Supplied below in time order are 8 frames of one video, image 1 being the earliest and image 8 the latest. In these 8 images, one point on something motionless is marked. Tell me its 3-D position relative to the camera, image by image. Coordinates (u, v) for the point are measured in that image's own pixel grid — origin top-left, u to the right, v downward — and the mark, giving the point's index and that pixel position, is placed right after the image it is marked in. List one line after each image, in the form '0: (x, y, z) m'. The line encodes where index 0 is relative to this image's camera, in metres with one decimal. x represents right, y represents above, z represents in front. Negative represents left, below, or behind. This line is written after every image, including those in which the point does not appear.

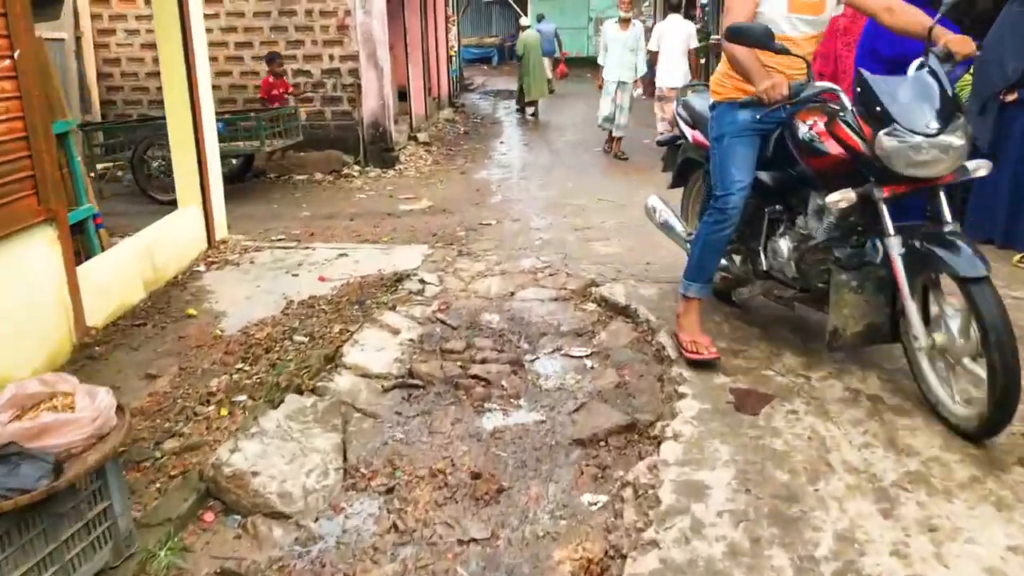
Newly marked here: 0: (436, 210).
0: (-0.7, +0.7, +8.5) m
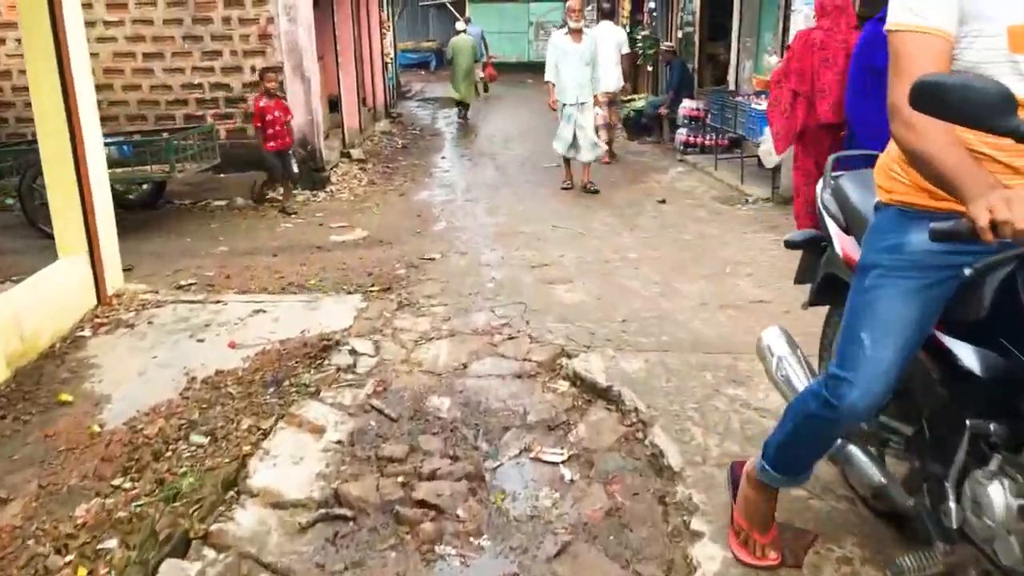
0: (-1.2, +0.4, +7.6) m
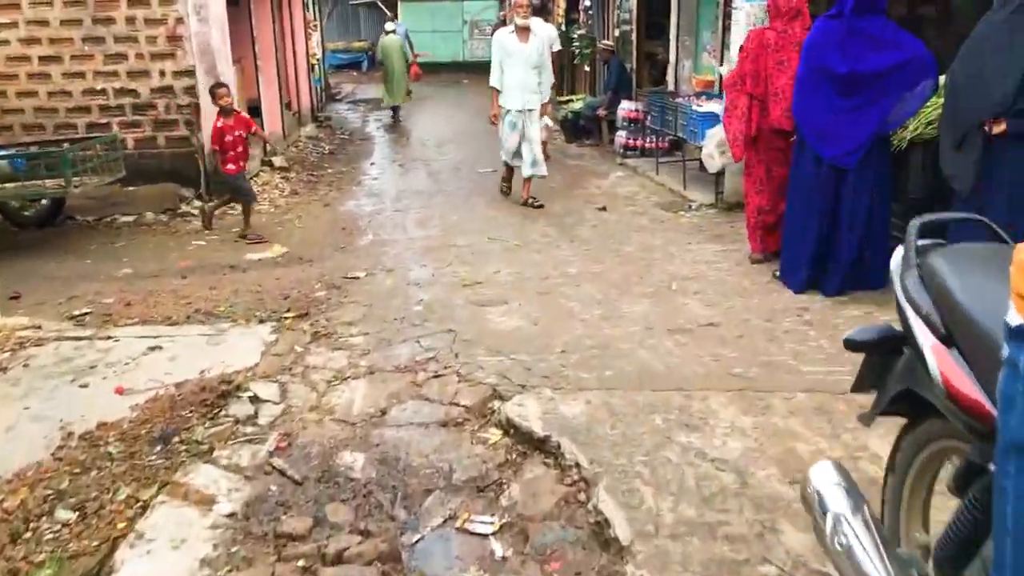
0: (-1.7, +0.2, +7.1) m
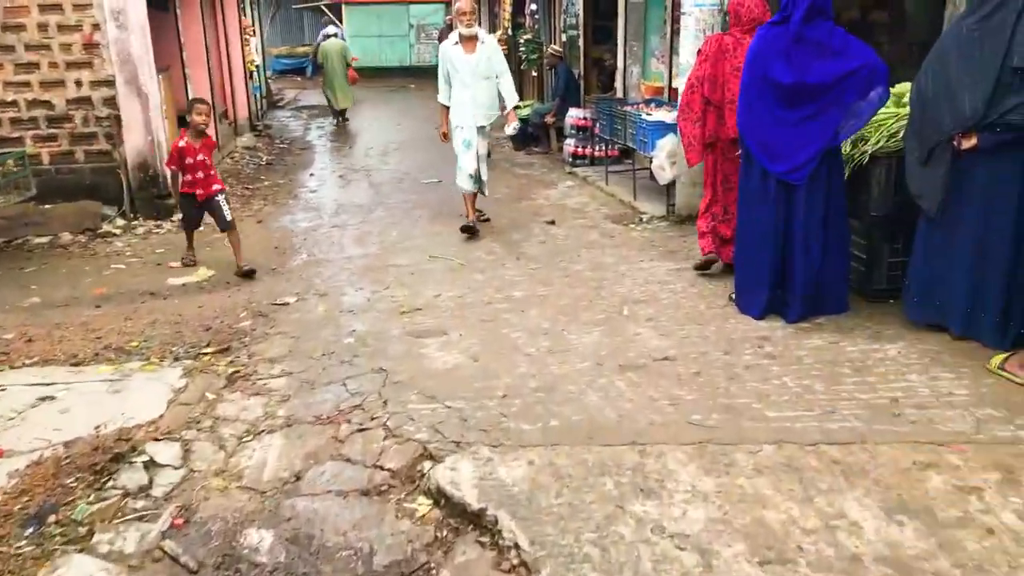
0: (-2.2, 0.0, +6.6) m
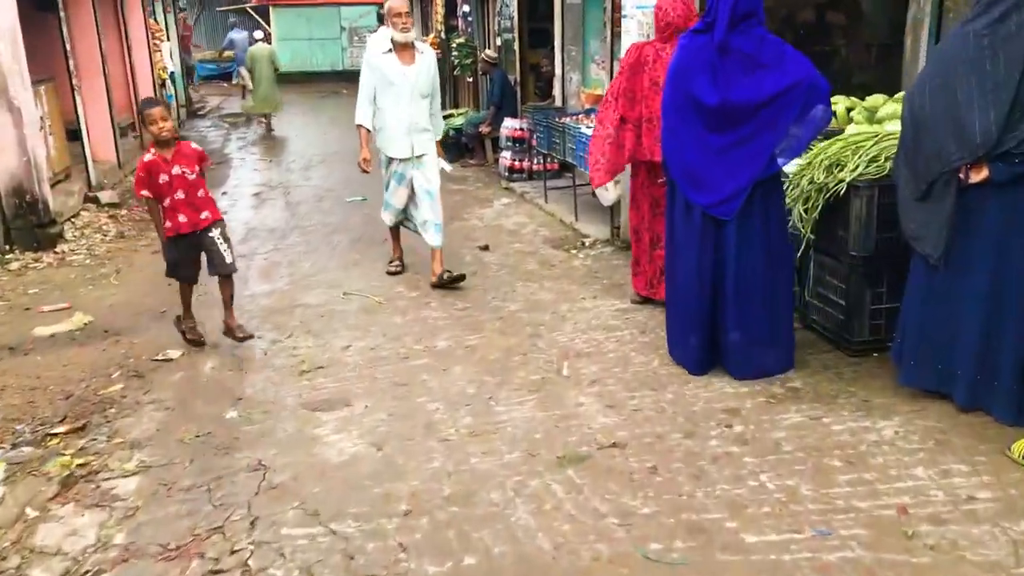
0: (-2.6, -0.3, +5.6) m
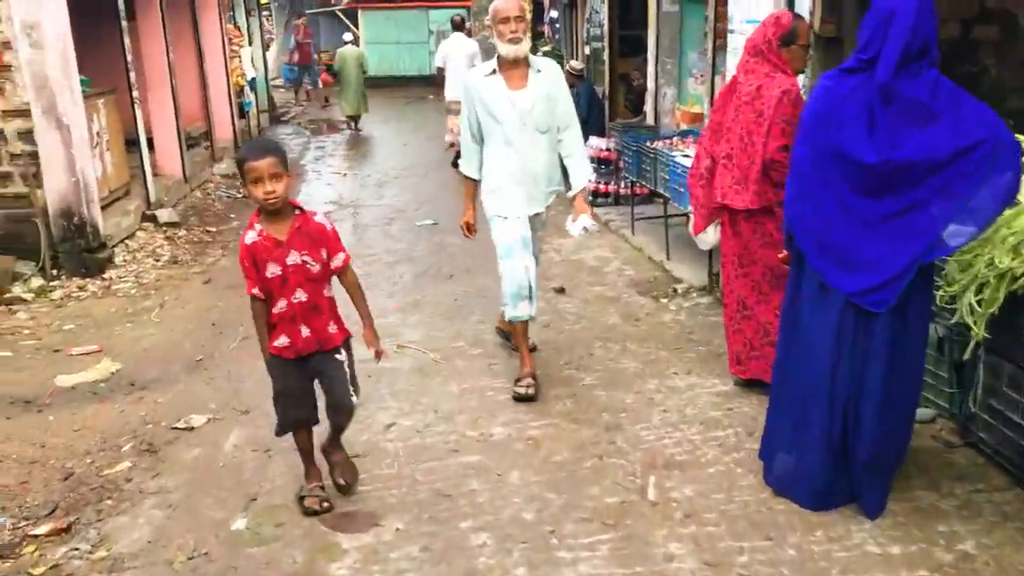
0: (-2.2, -0.6, +5.0) m
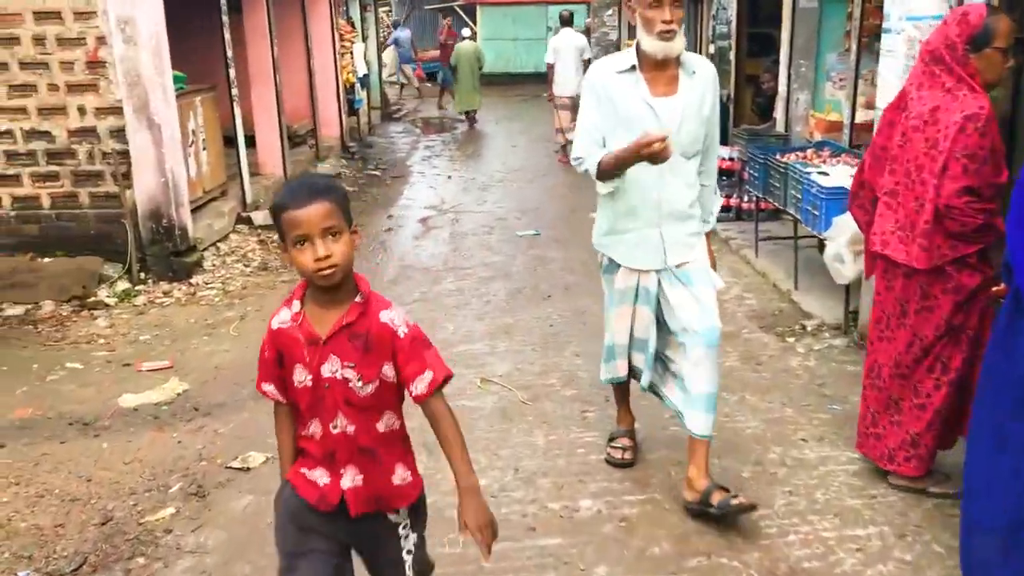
0: (-1.7, -0.6, +4.6) m
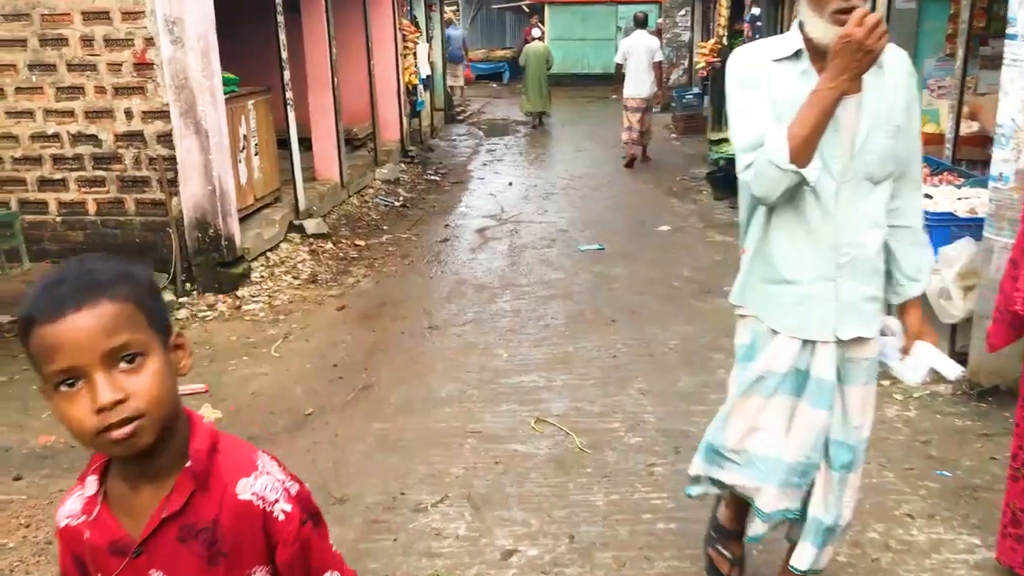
0: (-1.5, -0.8, +4.3) m
